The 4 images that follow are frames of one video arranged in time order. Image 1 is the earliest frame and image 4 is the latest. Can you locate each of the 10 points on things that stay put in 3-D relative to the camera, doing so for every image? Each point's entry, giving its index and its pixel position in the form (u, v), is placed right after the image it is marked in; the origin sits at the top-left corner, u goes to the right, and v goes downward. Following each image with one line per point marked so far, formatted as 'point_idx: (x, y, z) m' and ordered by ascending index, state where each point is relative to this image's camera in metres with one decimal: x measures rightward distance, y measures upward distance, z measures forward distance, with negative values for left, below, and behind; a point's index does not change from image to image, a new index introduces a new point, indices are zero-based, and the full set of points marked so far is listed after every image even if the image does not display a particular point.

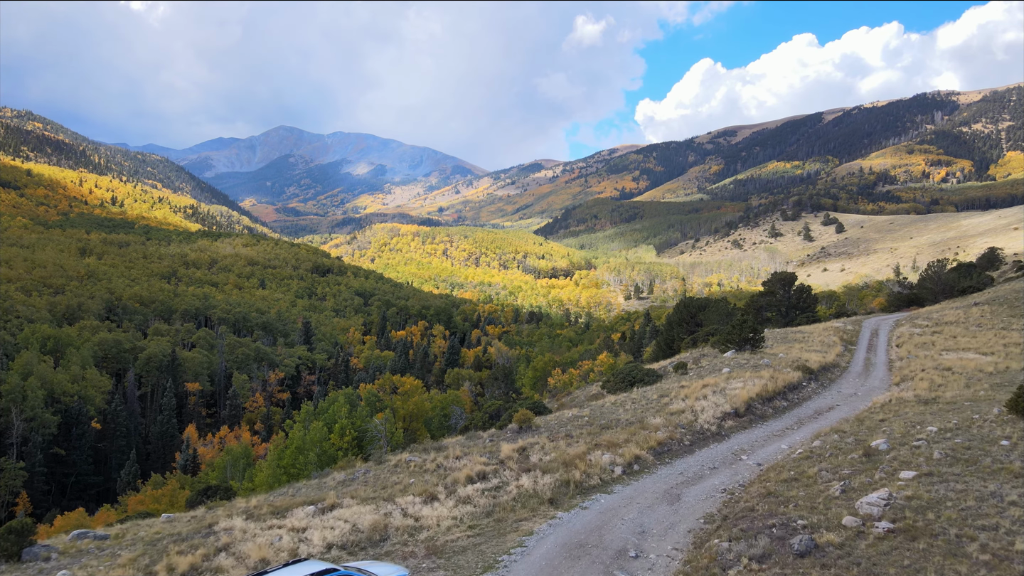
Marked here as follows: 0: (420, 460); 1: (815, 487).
0: (-3.8, -7.0, +17.5) m
1: (+9.6, -6.3, +13.7) m
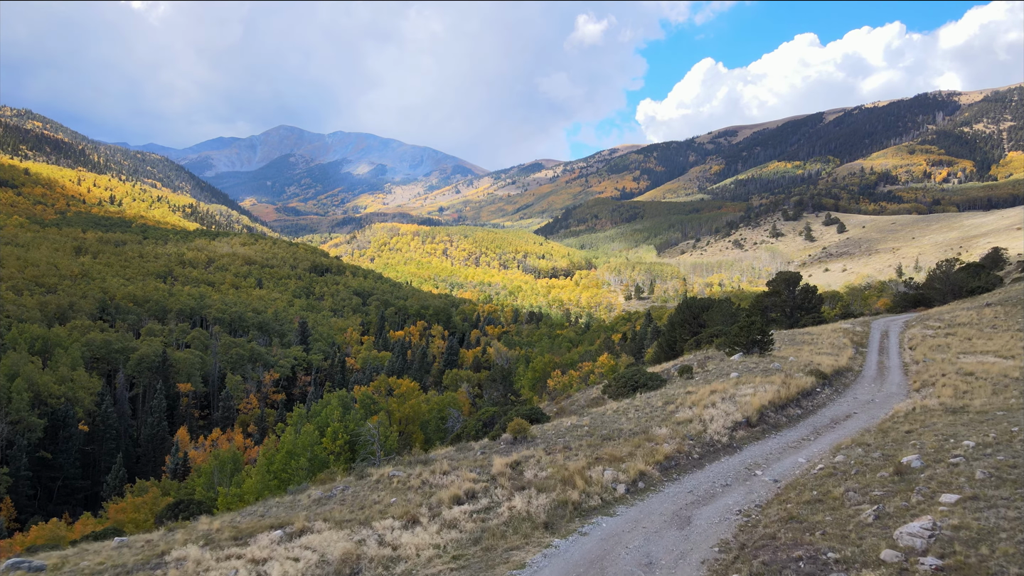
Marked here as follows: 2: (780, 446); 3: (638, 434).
0: (-4.0, -6.9, +16.0) m
1: (+9.3, -6.3, +12.2) m
2: (+11.3, -6.6, +18.1) m
3: (+5.3, -6.1, +18.1) m
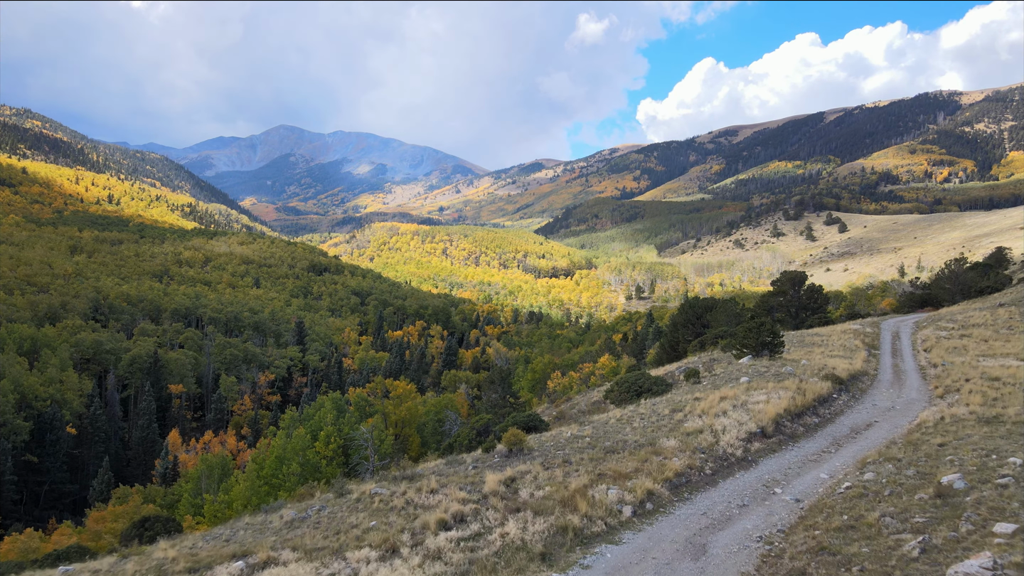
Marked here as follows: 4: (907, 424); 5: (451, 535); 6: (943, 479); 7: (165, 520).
0: (-4.2, -6.9, +14.5) m
1: (+9.1, -6.3, +10.7) m
2: (+11.1, -6.6, +16.6) m
3: (+5.1, -6.1, +16.6) m
4: (+18.0, -6.2, +19.7) m
5: (-1.7, -6.7, +11.8) m
6: (+12.6, -5.6, +12.7) m
7: (-15.9, -10.7, +19.9) m
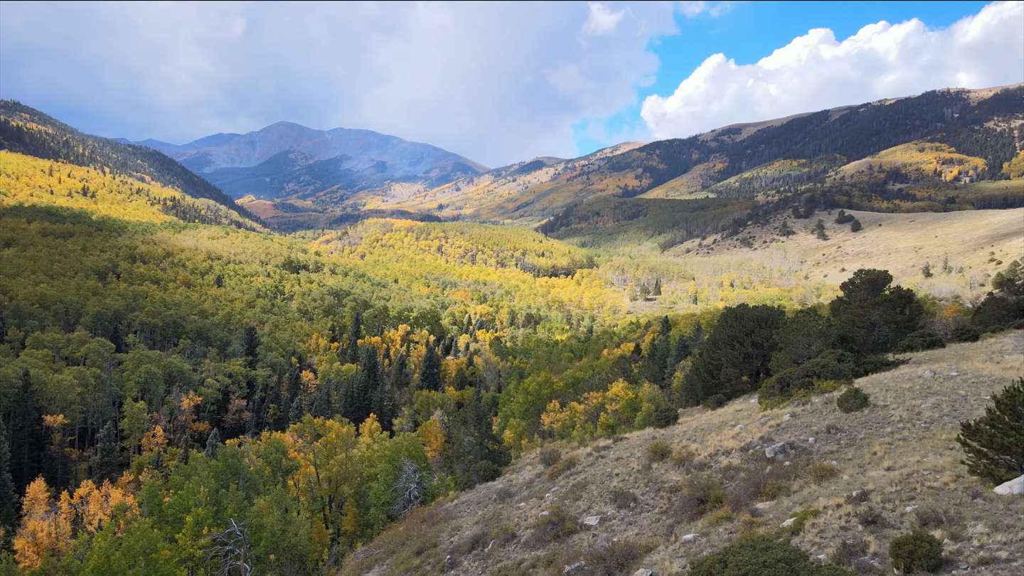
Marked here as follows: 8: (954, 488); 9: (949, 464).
0: (-6.3, -7.4, -2.6) m
1: (+7.0, -6.8, -6.5) m
2: (+9.0, -7.1, -0.6) m
3: (+3.0, -6.6, -0.6) m
4: (+15.9, -6.7, +2.5) m
5: (-3.8, -7.2, -5.3) m
6: (+10.5, -6.1, -4.5) m
7: (-18.1, -11.1, +2.8) m
8: (+12.8, -5.9, +13.7) m
9: (+14.3, -5.2, +15.0) m
